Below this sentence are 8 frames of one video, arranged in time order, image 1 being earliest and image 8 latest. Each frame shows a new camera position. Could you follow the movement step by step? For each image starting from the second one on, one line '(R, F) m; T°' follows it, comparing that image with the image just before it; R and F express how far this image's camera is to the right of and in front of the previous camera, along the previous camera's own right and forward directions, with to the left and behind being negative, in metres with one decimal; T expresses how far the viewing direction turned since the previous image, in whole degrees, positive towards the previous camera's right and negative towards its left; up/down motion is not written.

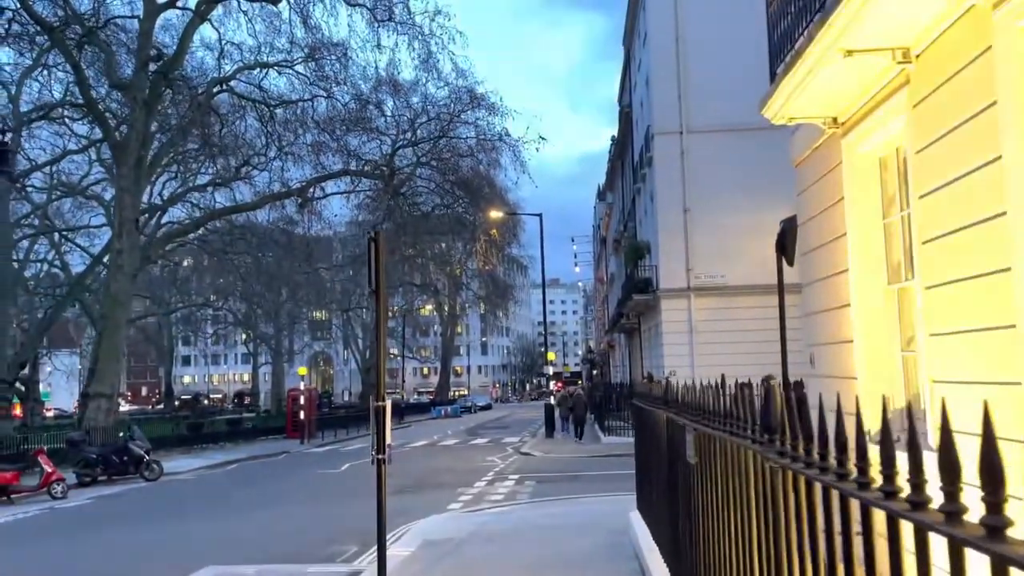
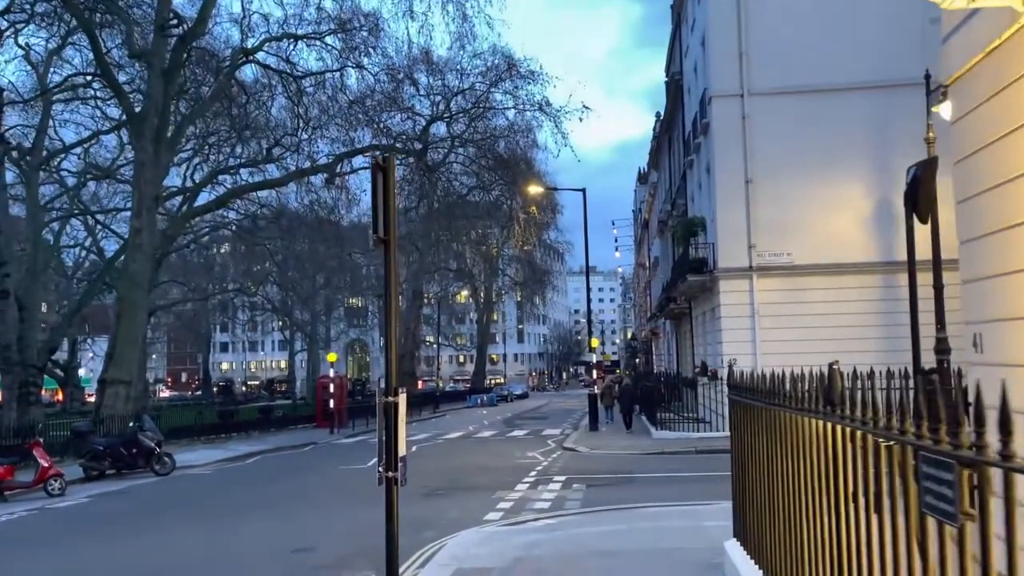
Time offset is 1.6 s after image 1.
(-0.2, +2.3) m; -3°
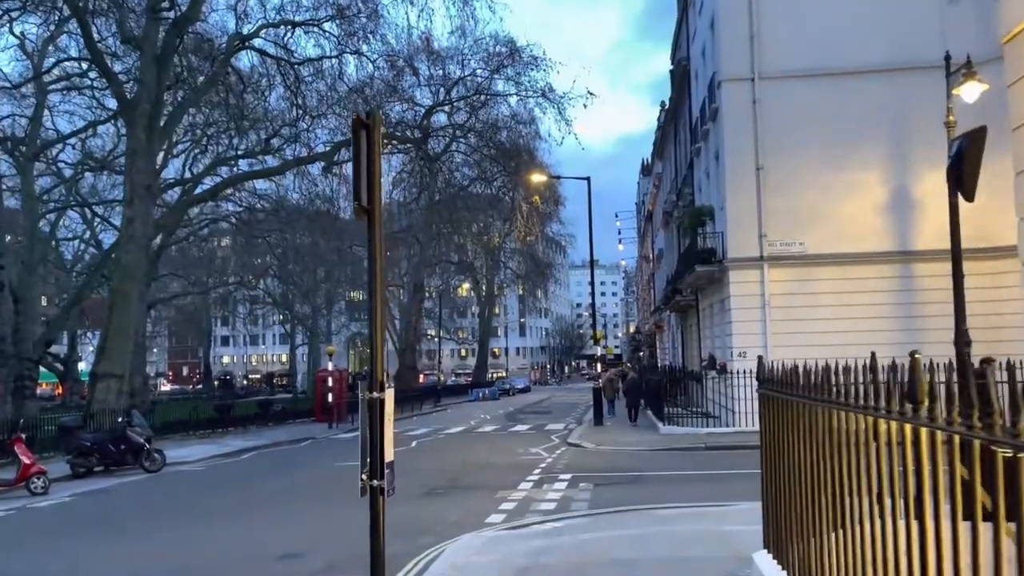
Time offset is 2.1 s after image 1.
(0.0, +0.8) m; 0°
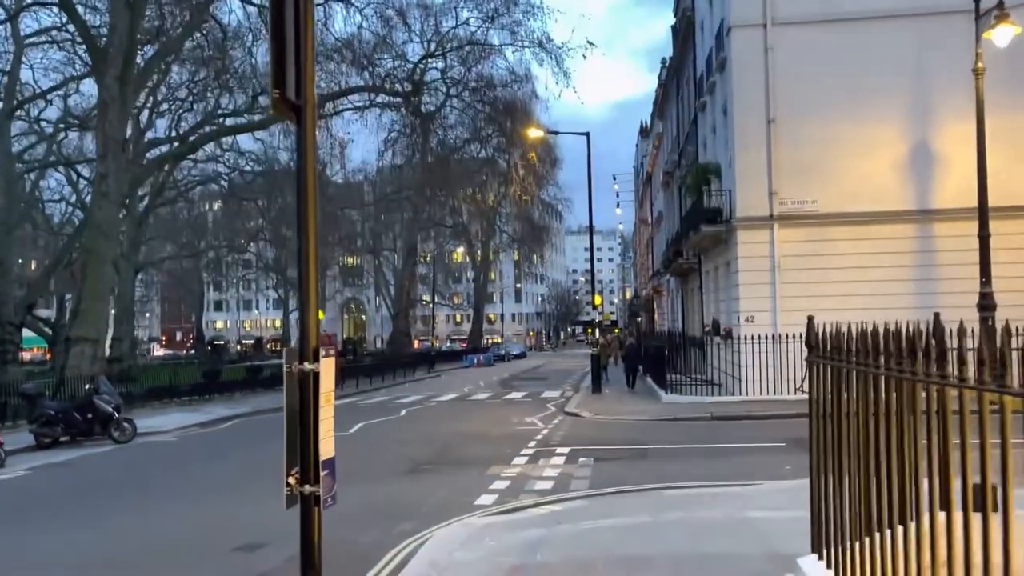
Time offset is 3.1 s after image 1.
(0.0, +1.4) m; 0°
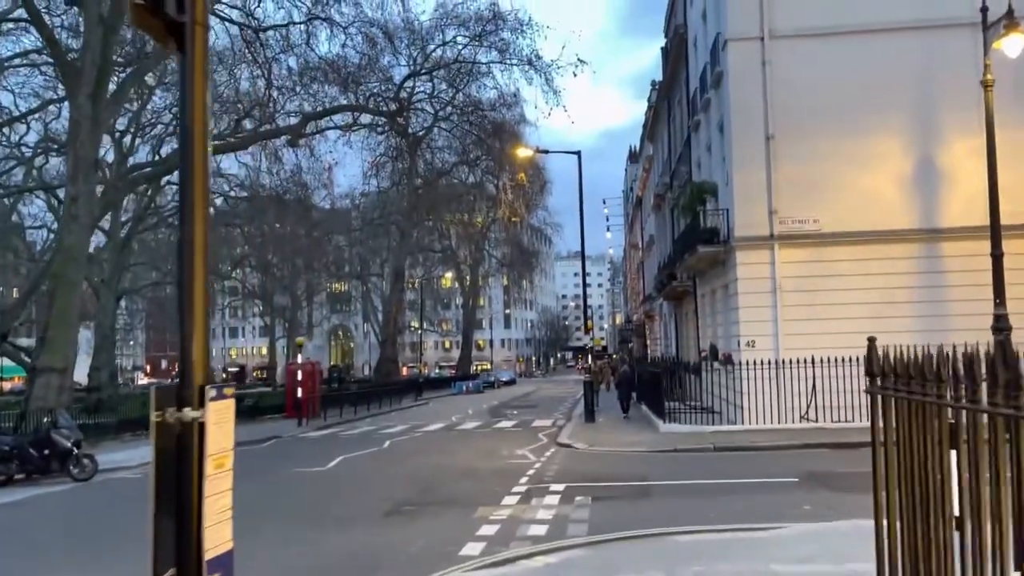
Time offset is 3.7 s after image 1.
(0.0, +1.1) m; +1°
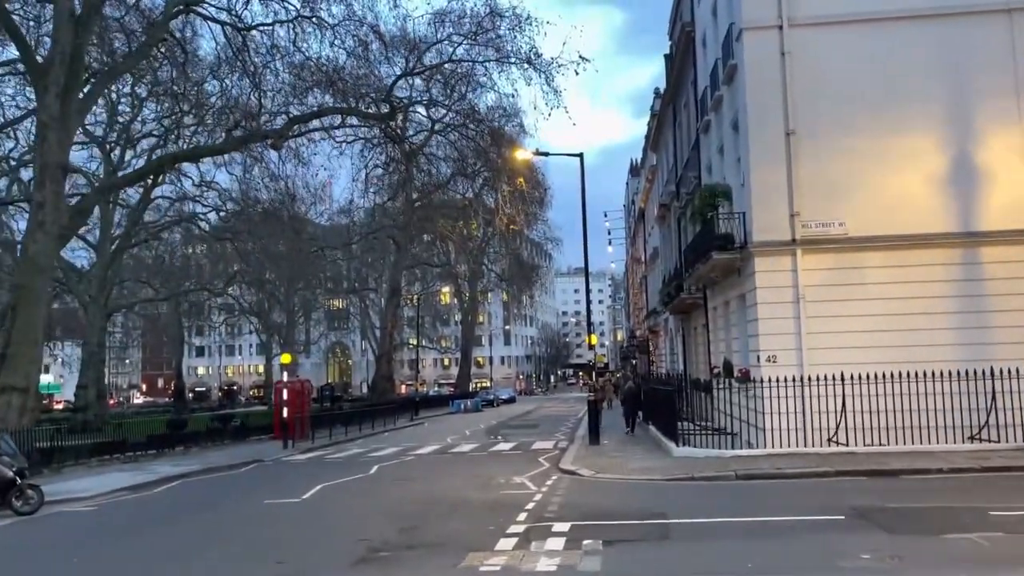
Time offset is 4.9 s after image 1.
(+0.1, +1.9) m; 0°
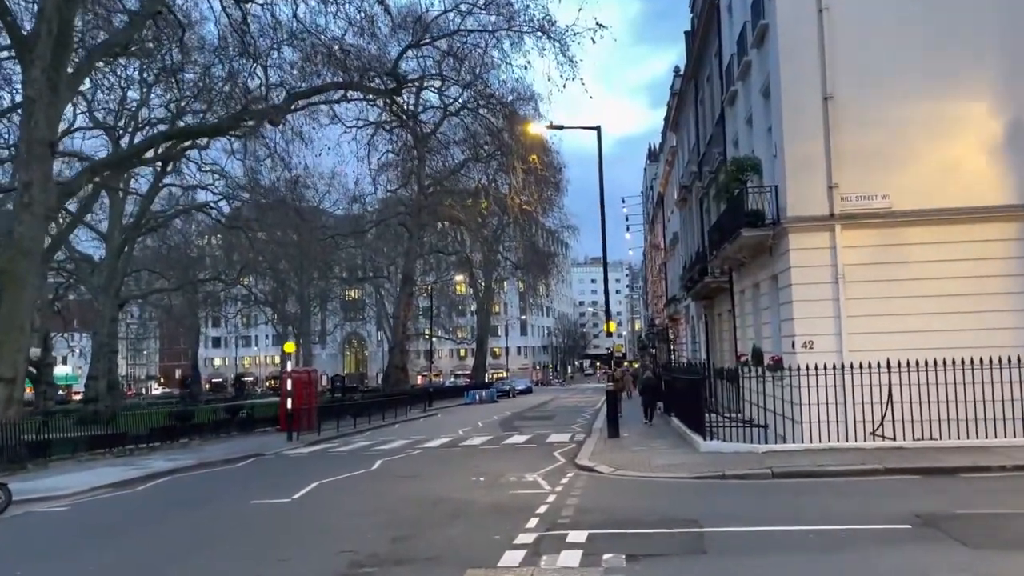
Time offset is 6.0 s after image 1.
(+0.1, +1.6) m; -1°
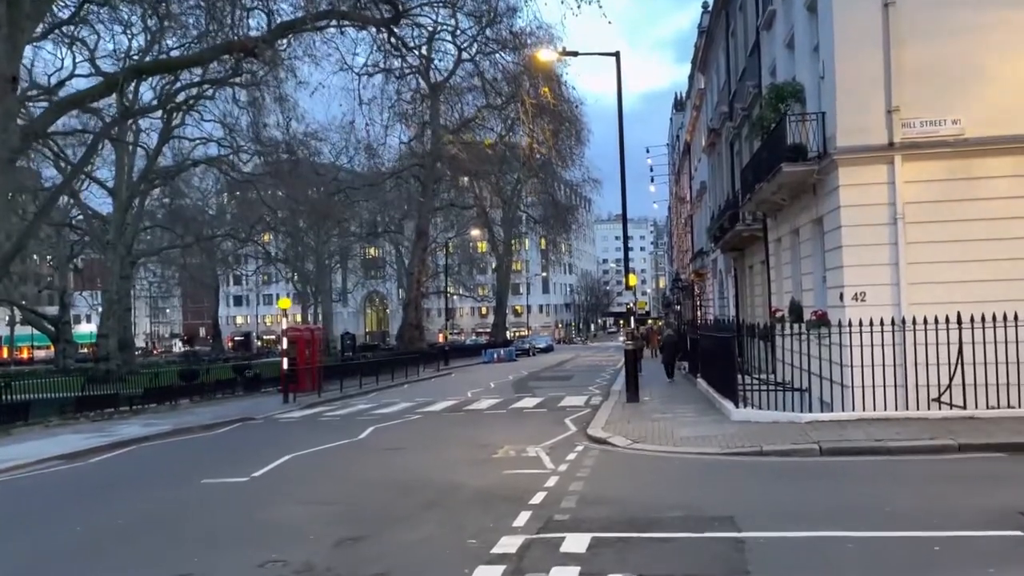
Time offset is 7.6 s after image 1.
(+0.4, +2.4) m; -2°
